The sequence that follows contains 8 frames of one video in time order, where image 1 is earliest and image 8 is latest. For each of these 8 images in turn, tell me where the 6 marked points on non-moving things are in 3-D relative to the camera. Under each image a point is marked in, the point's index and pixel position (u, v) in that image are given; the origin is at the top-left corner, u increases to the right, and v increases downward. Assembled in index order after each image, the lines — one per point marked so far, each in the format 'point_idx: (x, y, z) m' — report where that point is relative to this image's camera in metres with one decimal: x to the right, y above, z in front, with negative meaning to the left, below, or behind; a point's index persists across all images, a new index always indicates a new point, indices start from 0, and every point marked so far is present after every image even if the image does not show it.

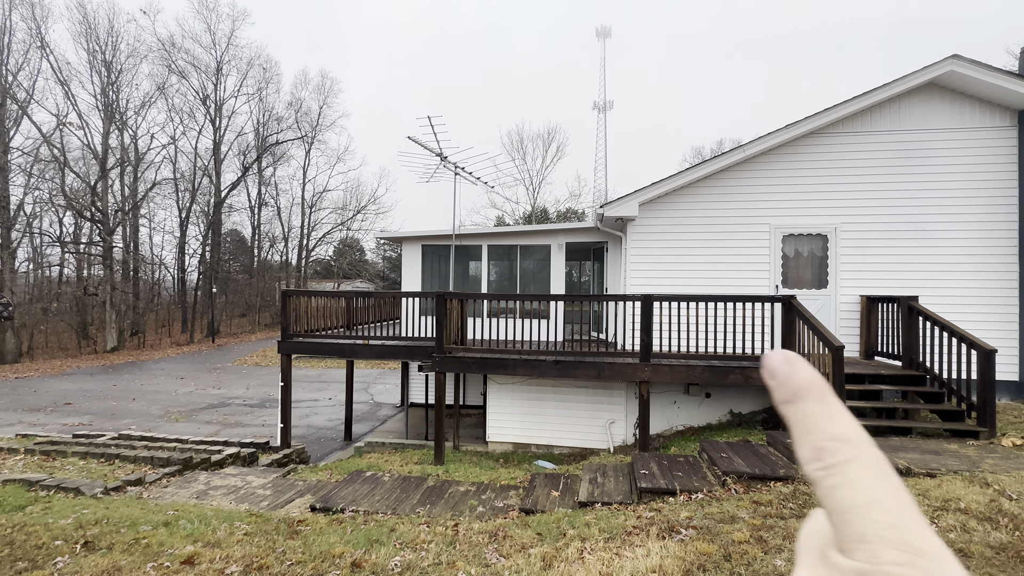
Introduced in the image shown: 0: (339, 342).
0: (-3.3, -1.0, +8.5) m
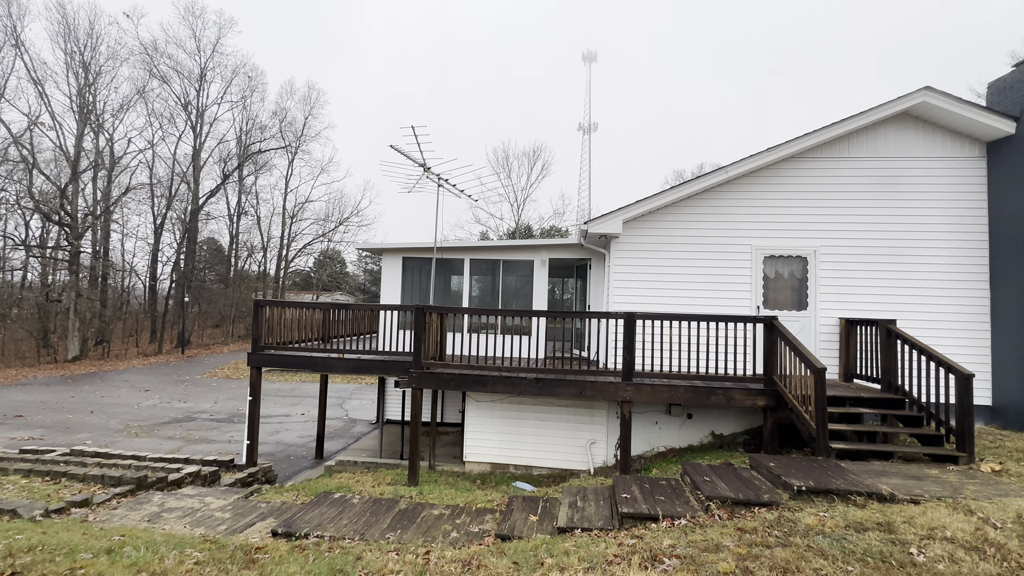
0: (-3.6, -1.2, +8.2) m
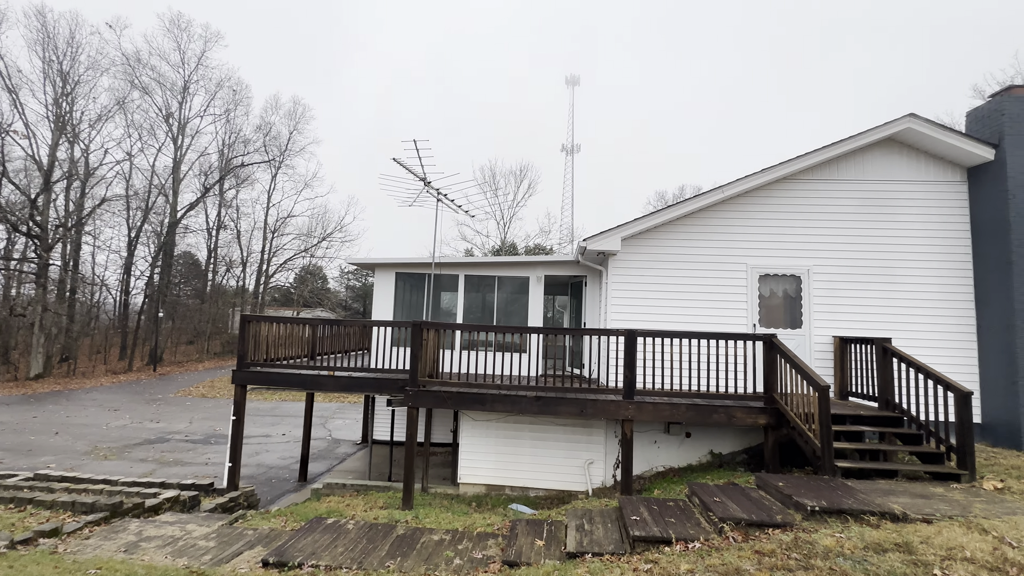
0: (-3.7, -1.5, +7.9) m
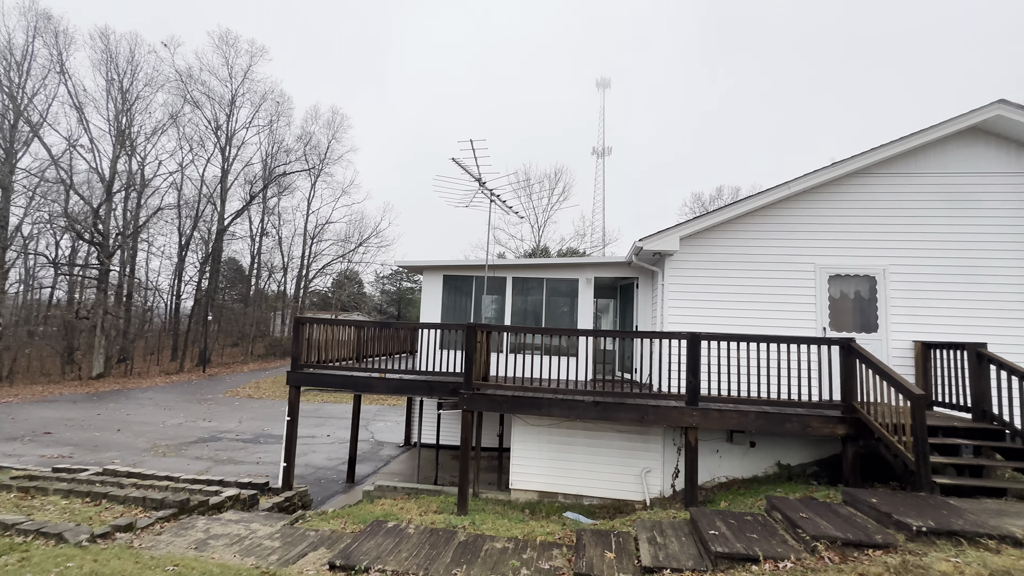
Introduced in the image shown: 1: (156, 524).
0: (-2.8, -1.5, +7.9) m
1: (-4.1, -2.8, +5.2) m
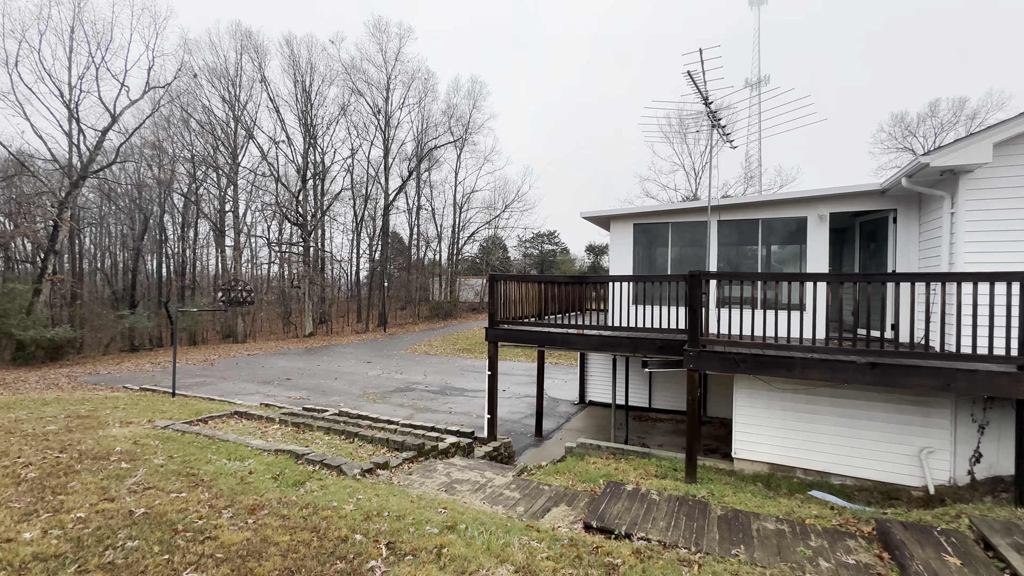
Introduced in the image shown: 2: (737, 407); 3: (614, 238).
0: (+0.7, -0.7, +7.8) m
1: (-1.4, -2.2, +5.7) m
2: (+3.2, -1.7, +6.5) m
3: (+2.0, +1.0, +8.7) m
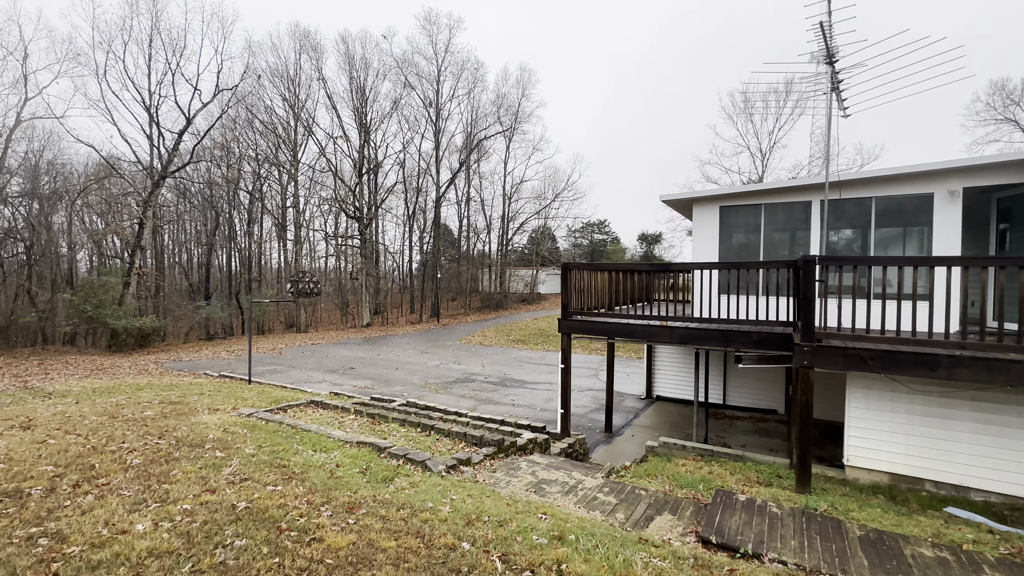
0: (+1.9, -0.6, +7.3) m
1: (-0.3, -2.1, +5.4) m
2: (+4.3, -1.5, +5.8) m
3: (+3.3, +1.2, +8.1) m
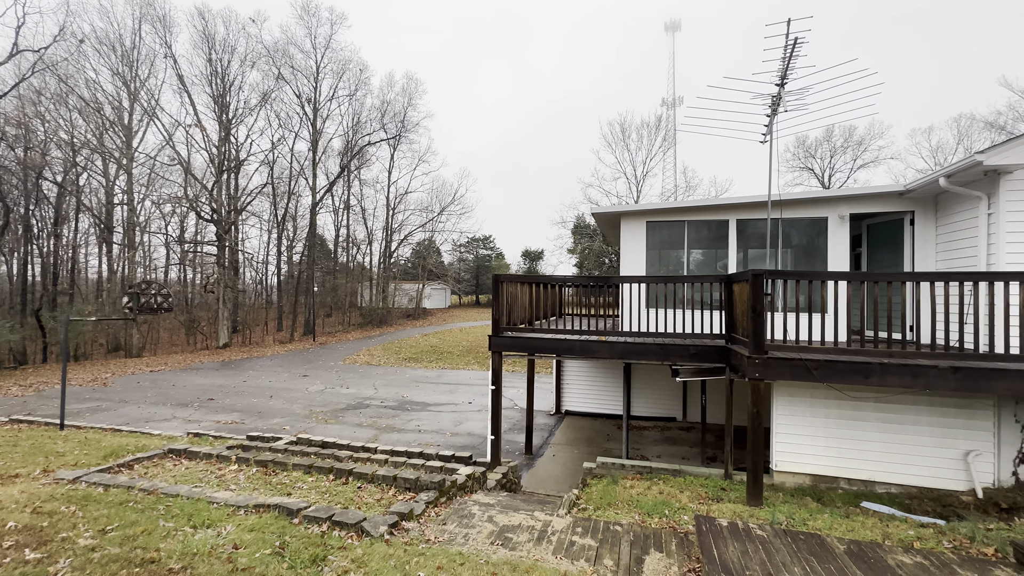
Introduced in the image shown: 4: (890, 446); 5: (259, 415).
0: (+0.8, -0.8, +6.9) m
1: (-0.8, -2.2, +4.5) m
2: (+3.6, -1.7, +6.1) m
3: (+1.9, +1.0, +8.1) m
4: (+4.8, -2.0, +5.7) m
5: (-6.8, -3.4, +12.0) m
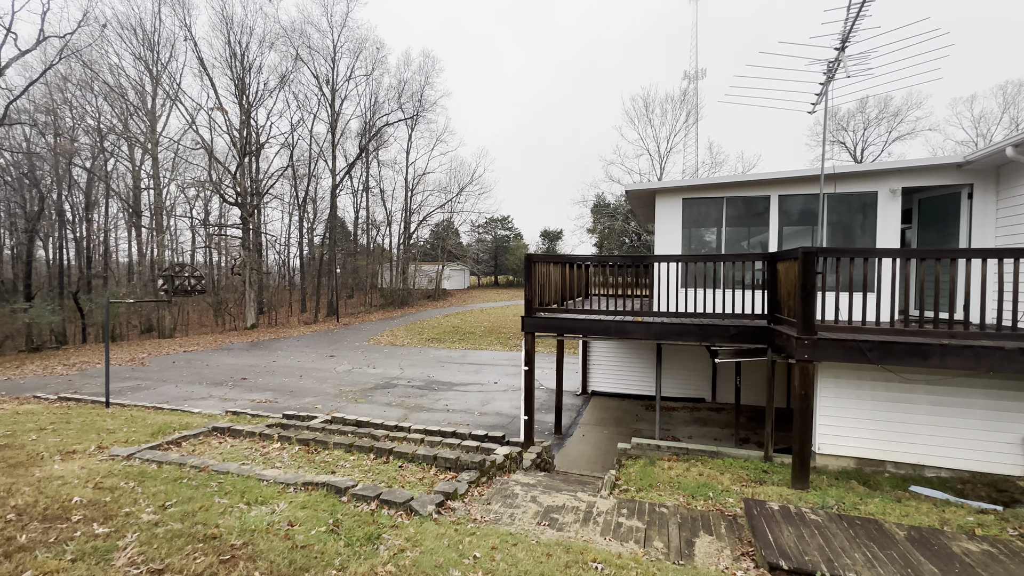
0: (+1.3, -0.5, +6.8) m
1: (-0.4, -2.0, +4.5) m
2: (+4.1, -1.4, +5.9) m
3: (+2.5, +1.3, +7.9) m
4: (+5.3, -1.7, +5.5) m
5: (-6.1, -2.9, +12.3) m
